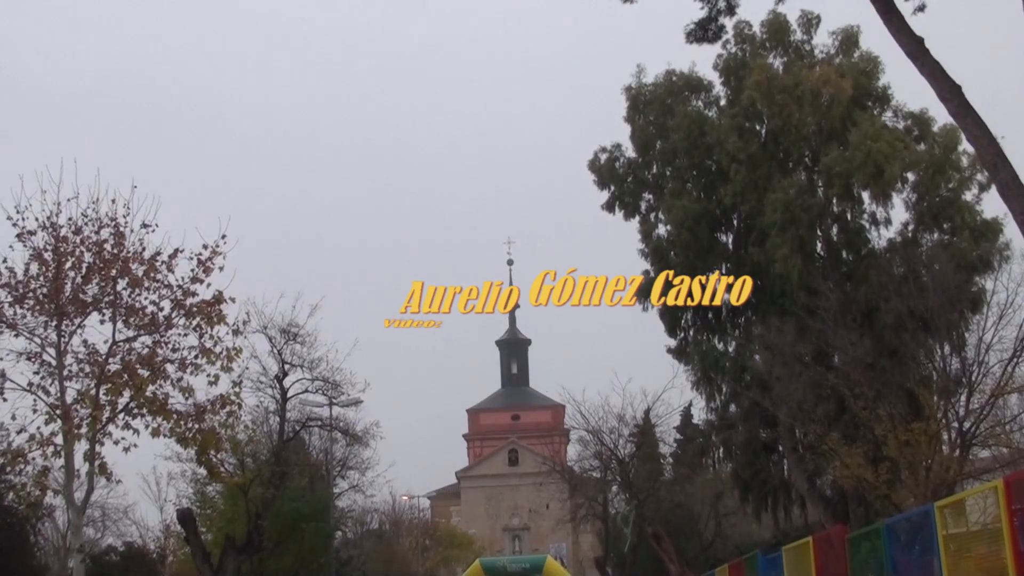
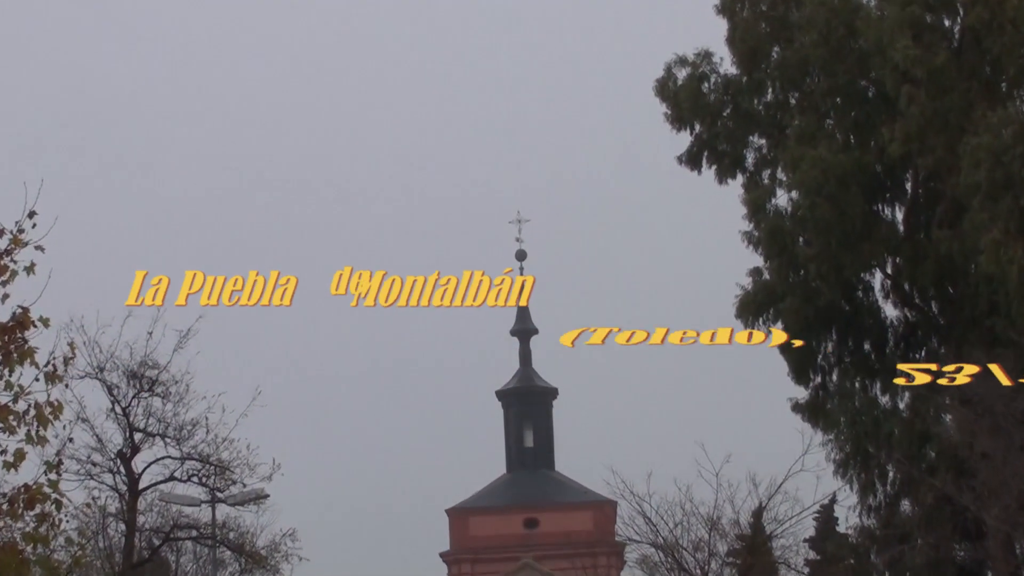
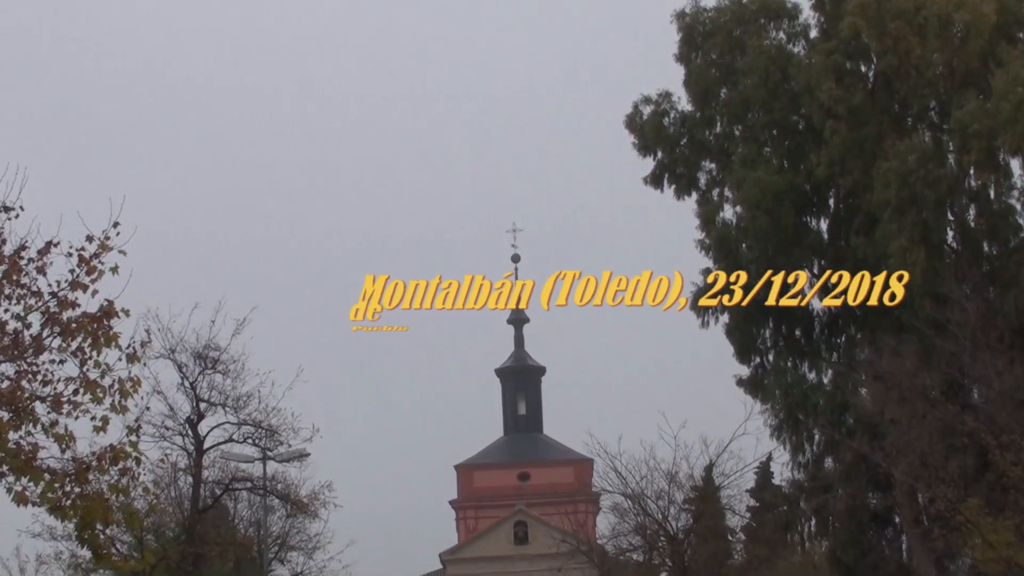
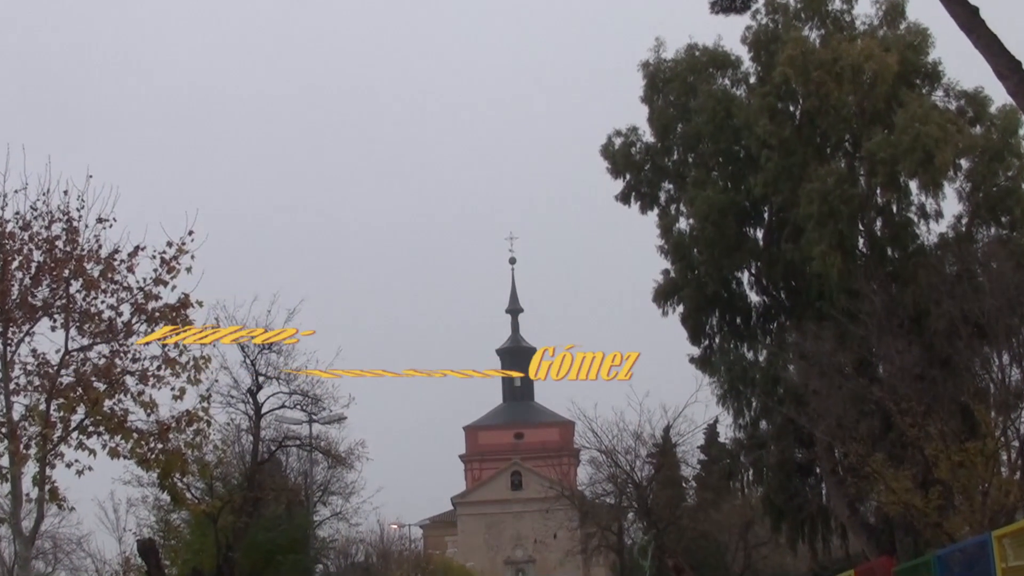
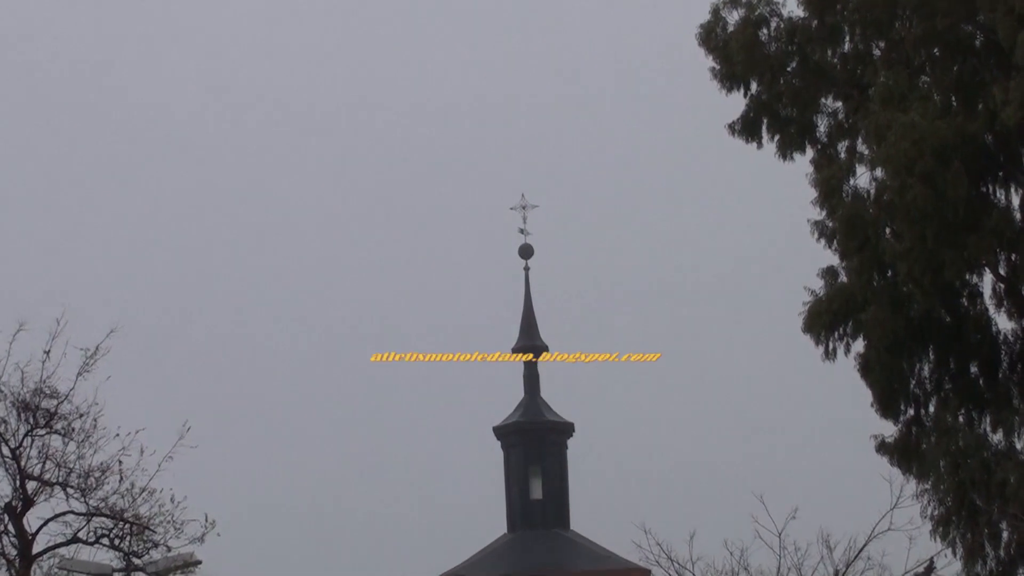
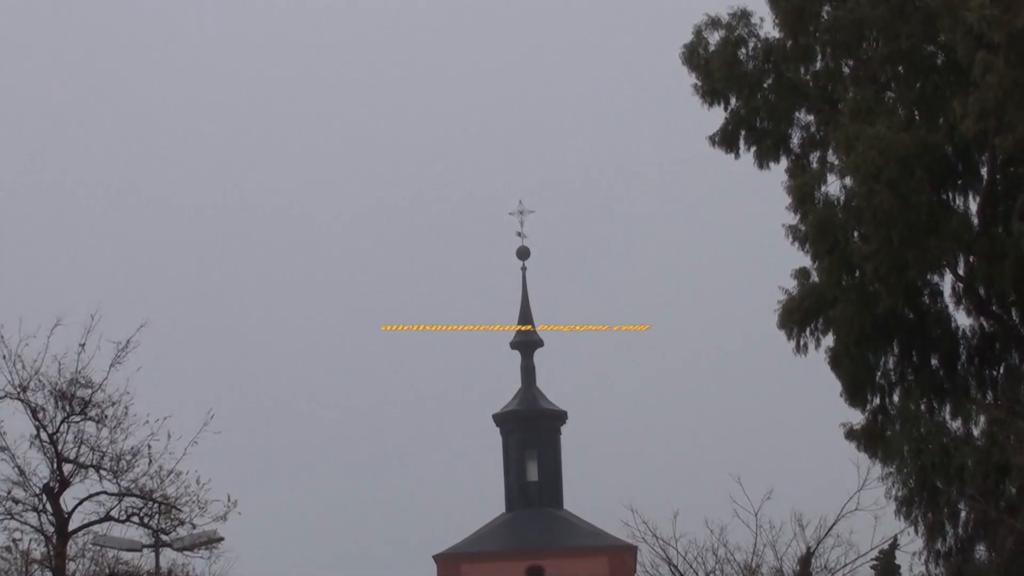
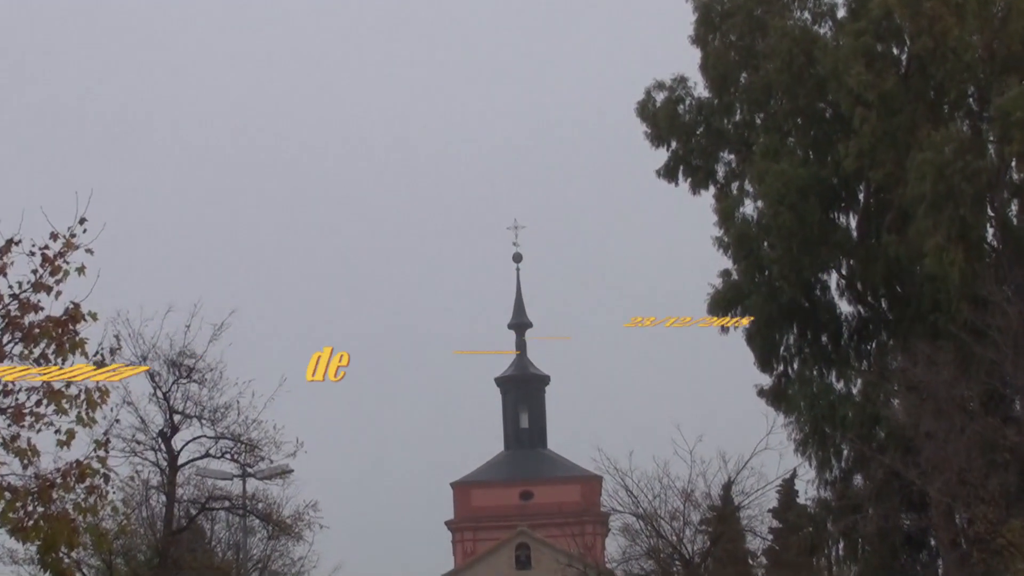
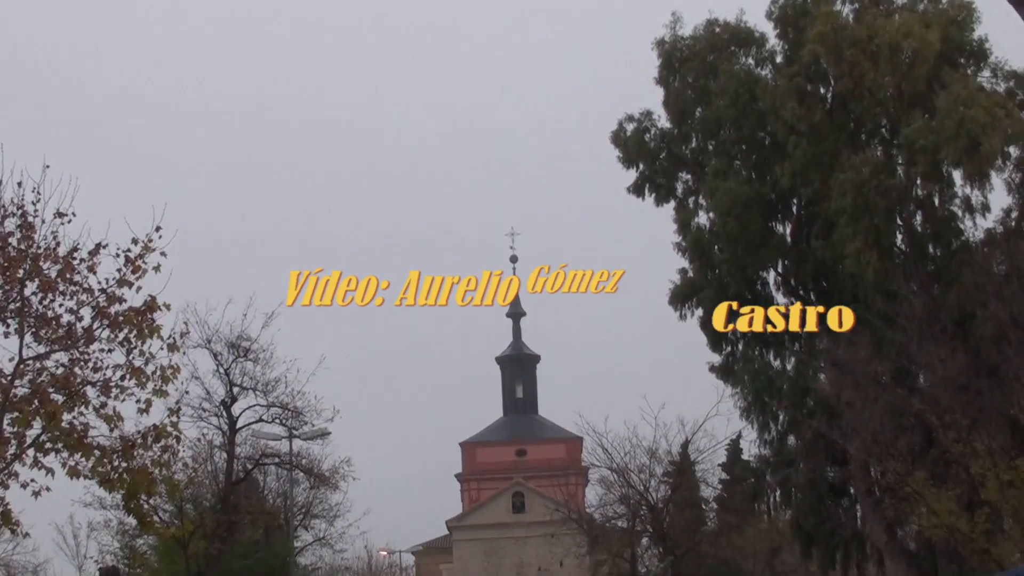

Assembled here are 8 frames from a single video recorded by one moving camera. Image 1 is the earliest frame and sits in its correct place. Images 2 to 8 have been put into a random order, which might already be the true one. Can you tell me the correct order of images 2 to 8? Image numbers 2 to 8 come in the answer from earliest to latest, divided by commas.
4, 8, 3, 7, 2, 6, 5
